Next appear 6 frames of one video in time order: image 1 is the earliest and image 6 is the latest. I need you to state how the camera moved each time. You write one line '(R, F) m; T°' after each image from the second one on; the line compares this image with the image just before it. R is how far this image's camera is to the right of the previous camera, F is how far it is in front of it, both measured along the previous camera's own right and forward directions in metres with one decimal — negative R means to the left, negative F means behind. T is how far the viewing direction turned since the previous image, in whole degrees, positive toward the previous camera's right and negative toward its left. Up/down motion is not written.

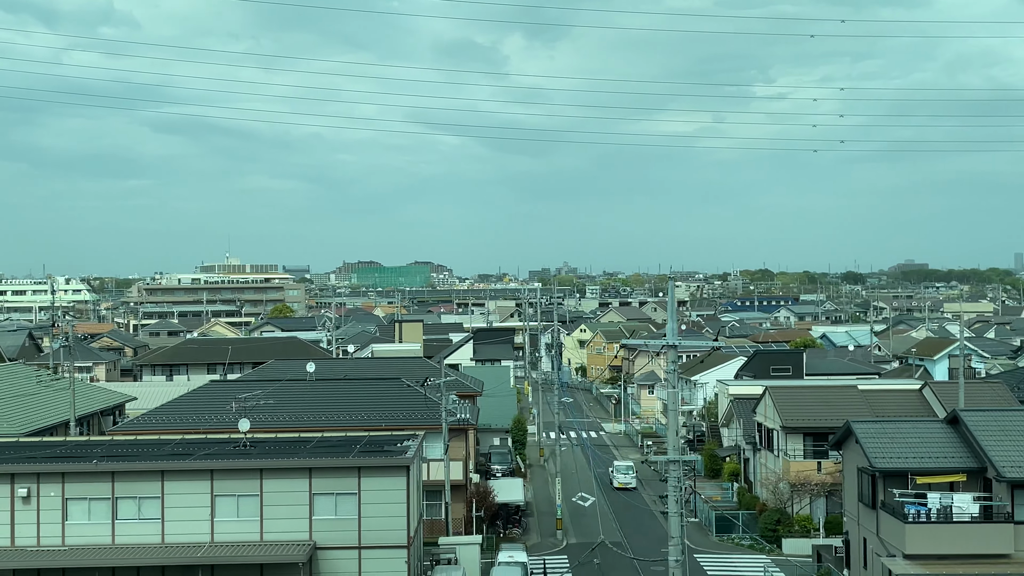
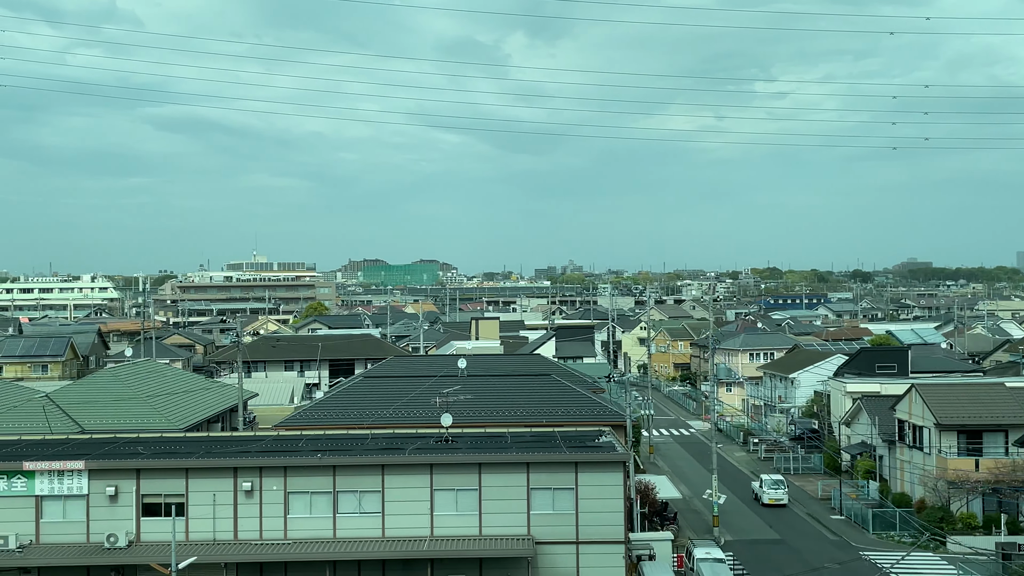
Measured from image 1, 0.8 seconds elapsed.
(-2.3, 0.0) m; -1°
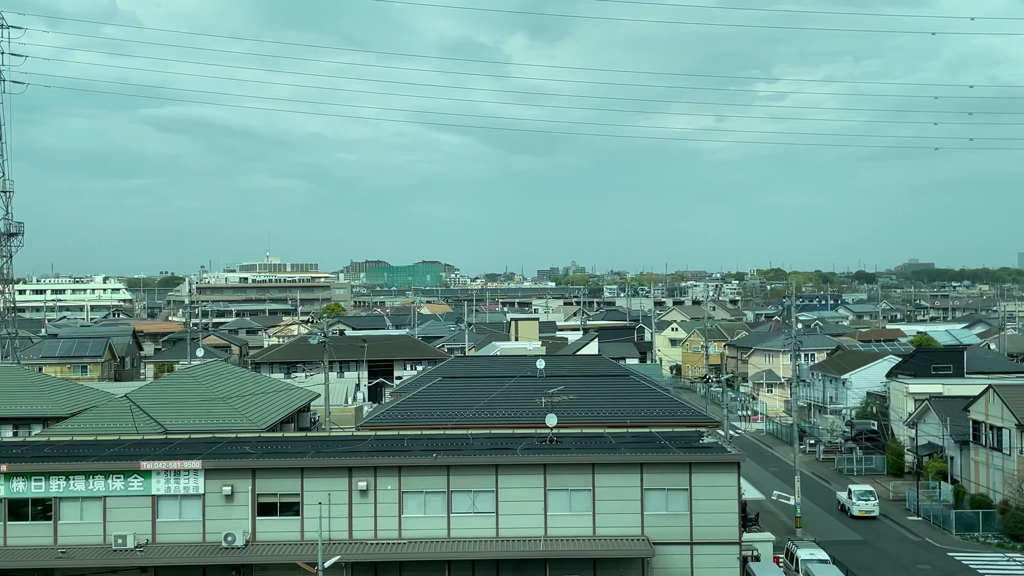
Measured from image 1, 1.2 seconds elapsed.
(-1.2, 0.0) m; 0°
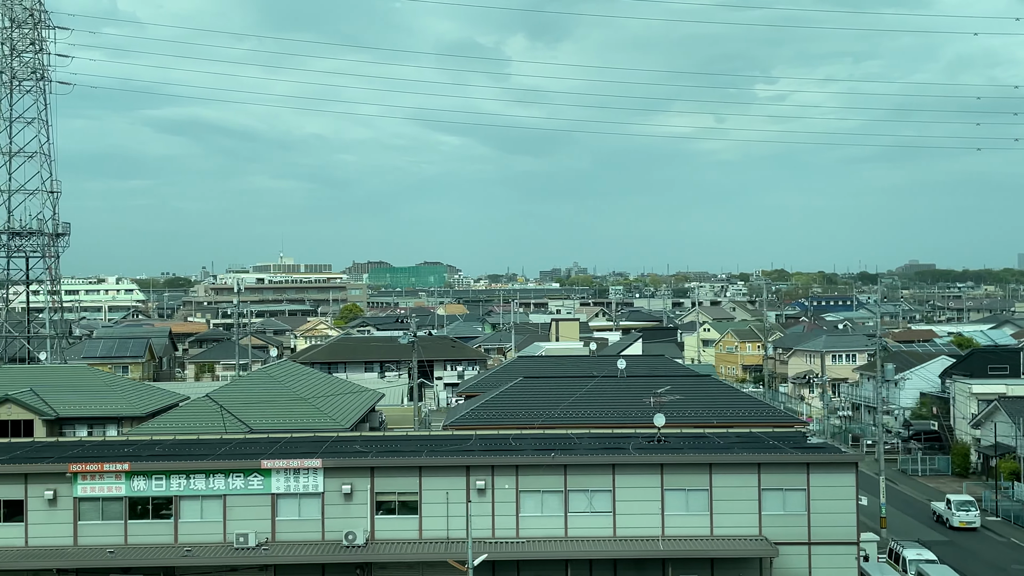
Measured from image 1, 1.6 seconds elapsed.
(-1.3, 0.0) m; 0°
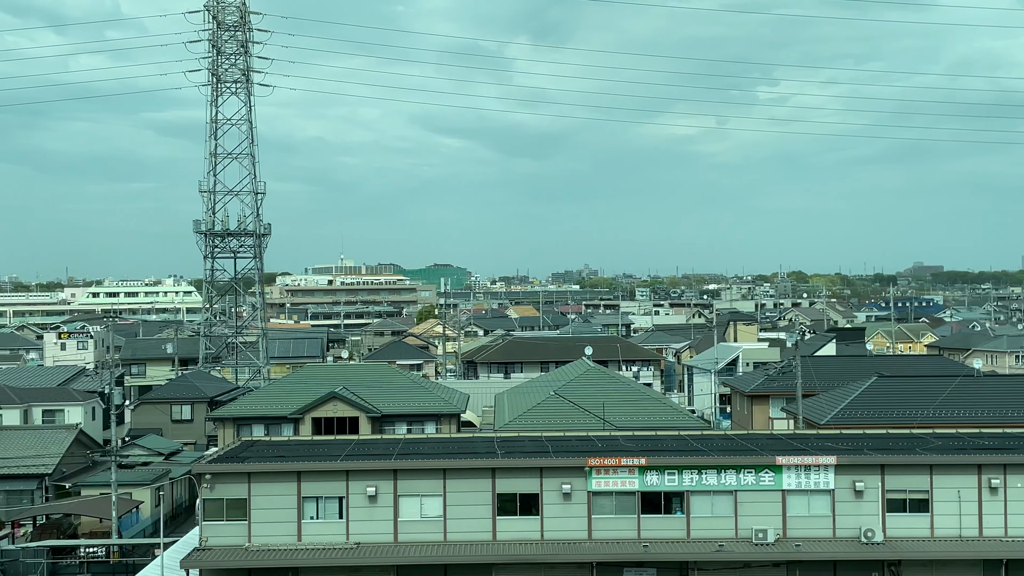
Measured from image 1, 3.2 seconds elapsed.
(-5.5, -0.2) m; -2°
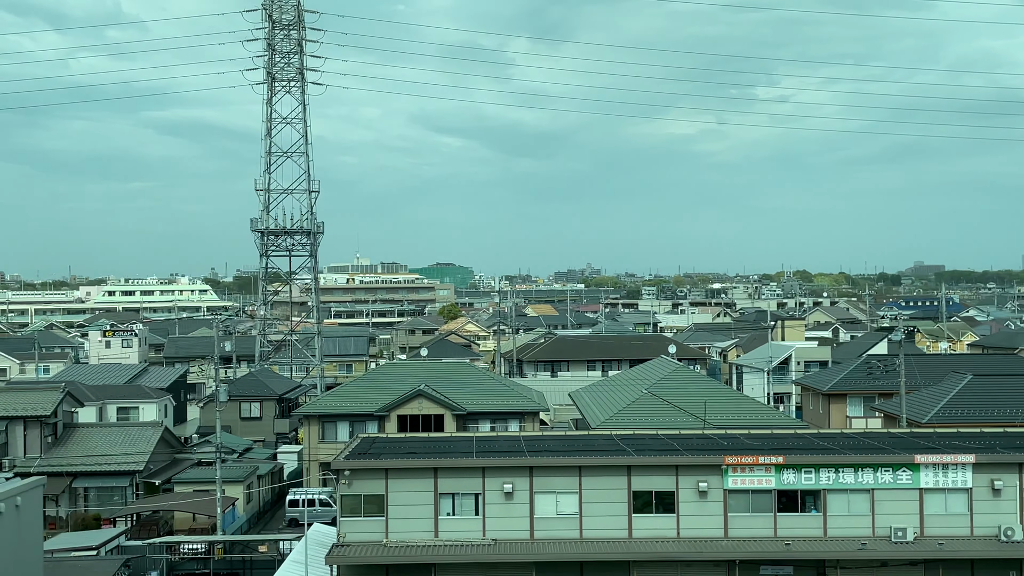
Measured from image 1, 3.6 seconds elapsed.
(-1.5, 0.0) m; -1°
